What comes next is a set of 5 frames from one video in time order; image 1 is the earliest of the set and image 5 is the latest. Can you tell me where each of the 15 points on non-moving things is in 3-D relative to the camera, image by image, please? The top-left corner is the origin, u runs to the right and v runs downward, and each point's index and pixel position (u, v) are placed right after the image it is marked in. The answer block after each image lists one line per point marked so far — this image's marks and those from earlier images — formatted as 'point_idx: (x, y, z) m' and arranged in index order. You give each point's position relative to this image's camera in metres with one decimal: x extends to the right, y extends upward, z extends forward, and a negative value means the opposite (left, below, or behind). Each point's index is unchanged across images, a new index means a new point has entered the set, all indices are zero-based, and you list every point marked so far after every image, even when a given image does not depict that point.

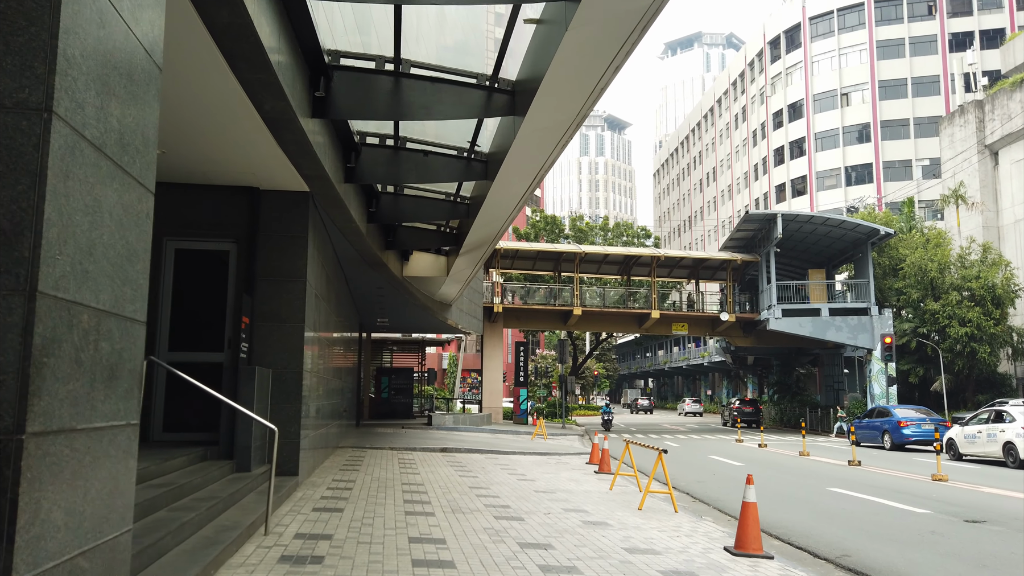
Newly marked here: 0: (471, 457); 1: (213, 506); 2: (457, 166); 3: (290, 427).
0: (-1.0, -4.1, +18.2) m
1: (-2.7, -2.0, +6.8) m
2: (-0.9, +1.8, +11.8) m
3: (-3.1, -1.9, +10.6) m
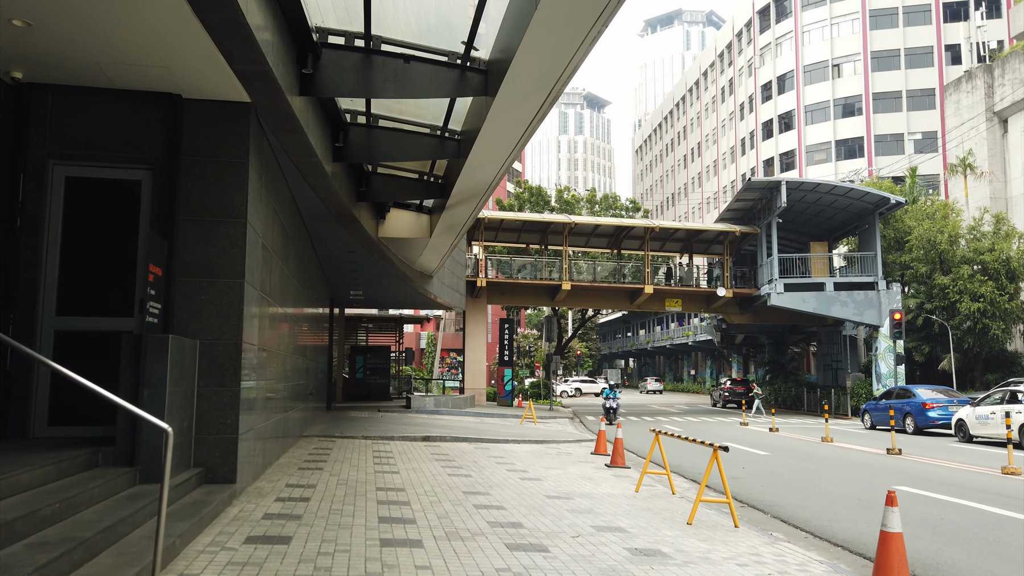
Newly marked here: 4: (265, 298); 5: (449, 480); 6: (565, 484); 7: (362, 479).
0: (-1.1, -3.3, +15.6) m
1: (-2.5, -1.5, +4.1) m
2: (-0.8, +2.5, +9.0) m
3: (-3.0, -1.4, +7.9) m
4: (-3.2, -0.1, +10.0) m
5: (-0.9, -2.7, +10.5) m
6: (+0.7, -2.8, +10.8) m
7: (-2.0, -2.5, +10.1) m
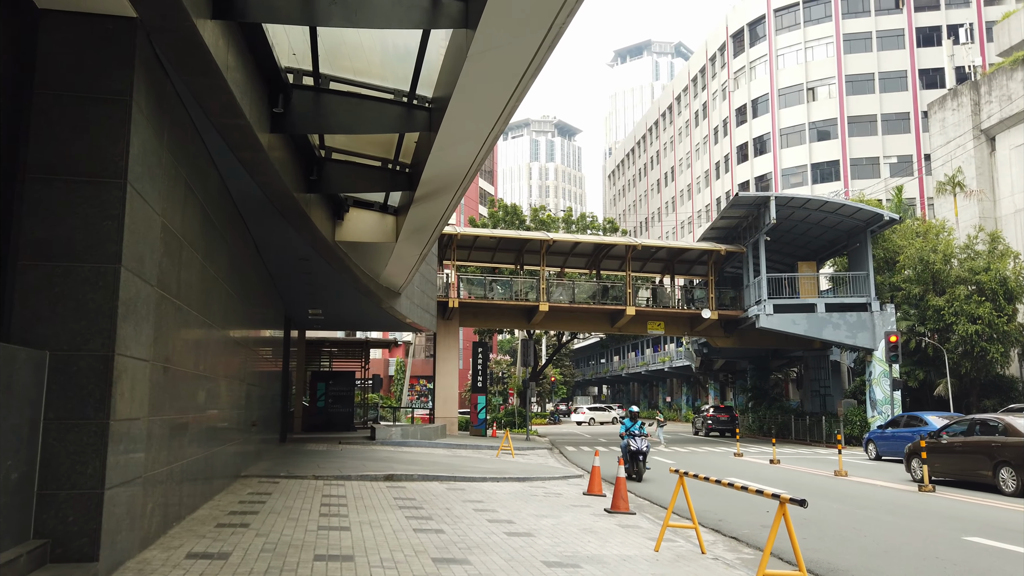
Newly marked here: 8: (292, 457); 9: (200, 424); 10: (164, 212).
0: (-1.5, -3.5, +13.1) m
1: (-2.4, -1.2, +1.7) m
2: (-0.9, +2.5, +6.8) m
3: (-3.1, -1.3, +5.4) m
4: (-3.4, -0.1, +7.6) m
5: (-1.0, -2.7, +8.1) m
6: (+0.6, -2.8, +8.4) m
7: (-2.1, -2.5, +7.6) m
8: (-5.2, -3.9, +17.8) m
9: (-3.8, -1.7, +9.4) m
10: (-3.2, +0.7, +6.9) m
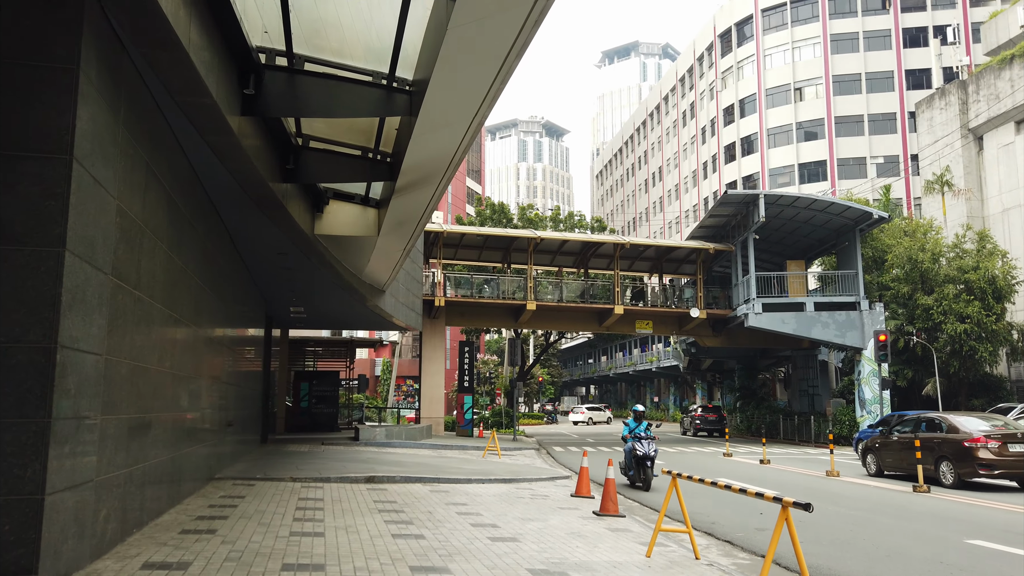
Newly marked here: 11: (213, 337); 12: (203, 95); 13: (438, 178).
0: (-1.7, -3.4, +12.7) m
1: (-2.4, -1.2, +1.2) m
2: (-1.0, +2.6, +6.3) m
3: (-3.2, -1.2, +4.9) m
4: (-3.5, 0.0, +7.1) m
5: (-1.2, -2.6, +7.6) m
6: (+0.4, -2.7, +8.0) m
7: (-2.3, -2.4, +7.1) m
8: (-5.5, -3.9, +17.2) m
9: (-4.0, -1.6, +8.9) m
10: (-3.3, +0.8, +6.4) m
11: (-4.9, -0.8, +12.4) m
12: (-2.9, +1.8, +7.1) m
13: (-1.1, +1.6, +11.0) m
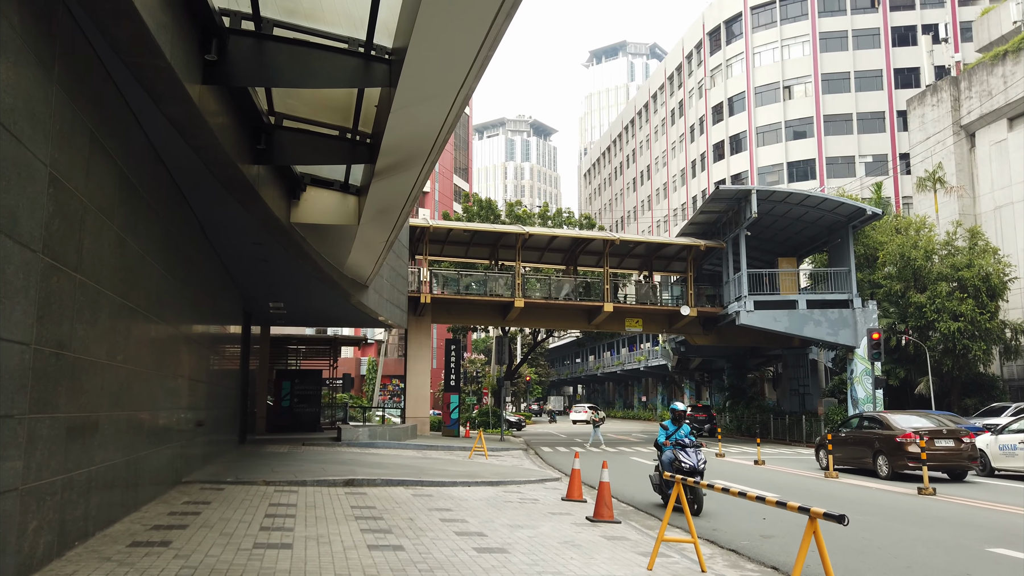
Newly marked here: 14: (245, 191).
0: (-1.9, -3.2, +11.9) m
1: (-2.4, -1.0, +0.4) m
2: (-1.1, +2.7, +5.5) m
3: (-3.2, -1.0, +4.1) m
4: (-3.6, +0.1, +6.3) m
5: (-1.3, -2.5, +6.9) m
6: (+0.3, -2.6, +7.3) m
7: (-2.4, -2.3, +6.3) m
8: (-5.8, -3.7, +16.4) m
9: (-4.2, -1.4, +8.1) m
10: (-3.4, +0.9, +5.6) m
11: (-5.1, -0.7, +11.6) m
12: (-3.0, +1.9, +6.3) m
13: (-1.2, +1.7, +10.3) m
14: (-3.6, +1.3, +10.2) m
